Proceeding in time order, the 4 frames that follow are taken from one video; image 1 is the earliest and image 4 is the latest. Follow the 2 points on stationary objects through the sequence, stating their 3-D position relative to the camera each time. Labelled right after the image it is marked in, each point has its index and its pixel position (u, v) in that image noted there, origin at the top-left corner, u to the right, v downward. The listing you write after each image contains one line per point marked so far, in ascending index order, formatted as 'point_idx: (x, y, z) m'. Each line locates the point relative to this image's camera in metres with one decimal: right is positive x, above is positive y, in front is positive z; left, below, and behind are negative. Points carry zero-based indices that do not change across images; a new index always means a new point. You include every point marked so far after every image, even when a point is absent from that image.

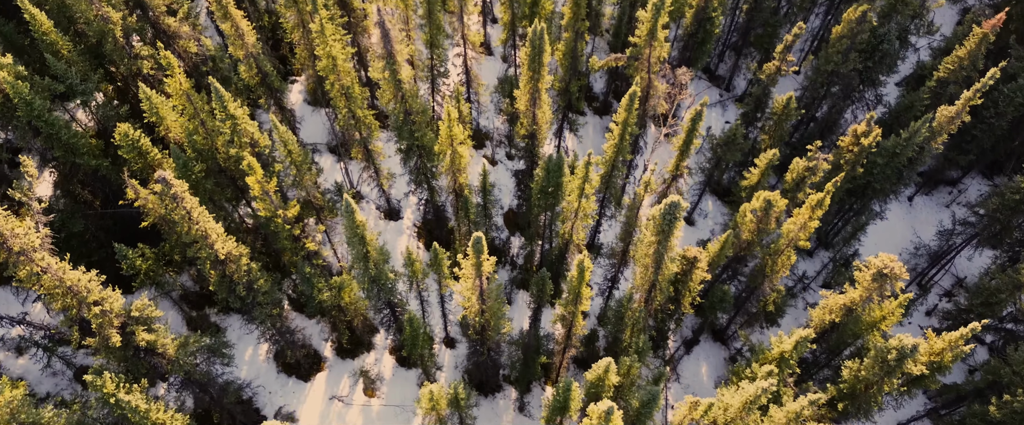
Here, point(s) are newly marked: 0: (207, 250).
0: (-9.8, -1.2, +19.8) m
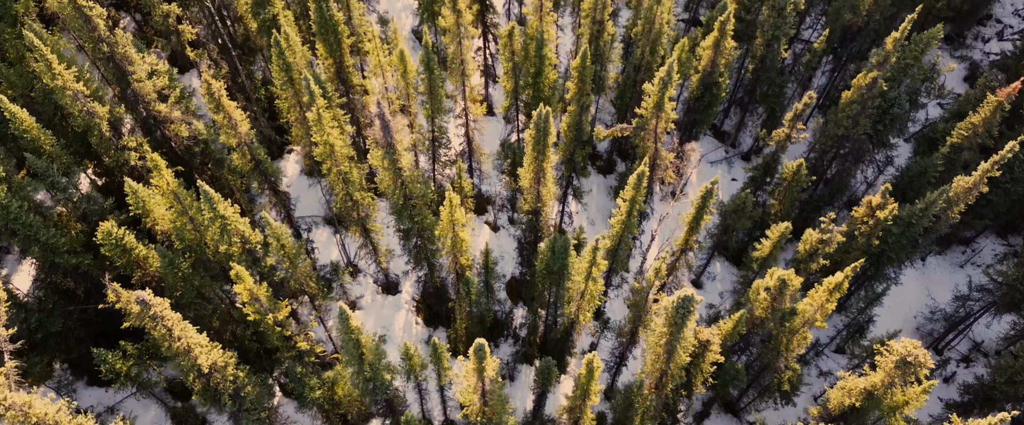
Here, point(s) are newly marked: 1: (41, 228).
0: (-9.6, -4.5, +18.5) m
1: (-15.0, -0.5, +19.7) m
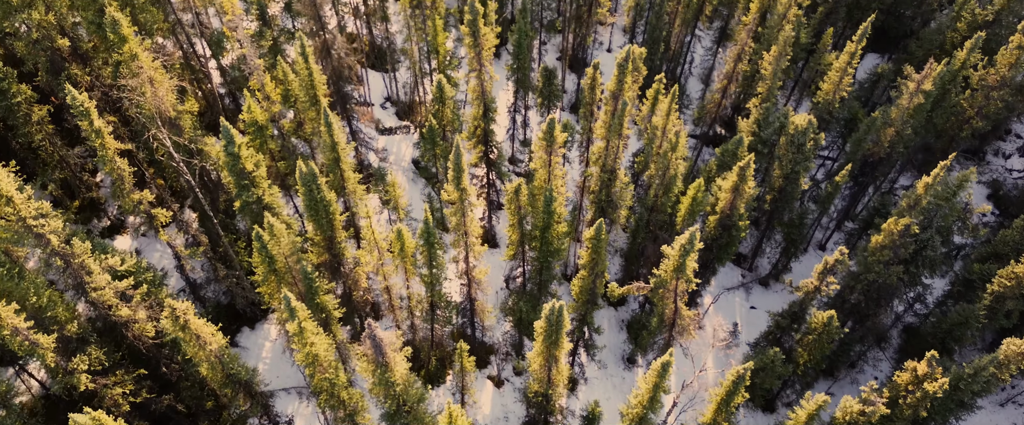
0: (-9.3, -11.2, +14.9) m
1: (-14.7, -7.3, +16.5) m
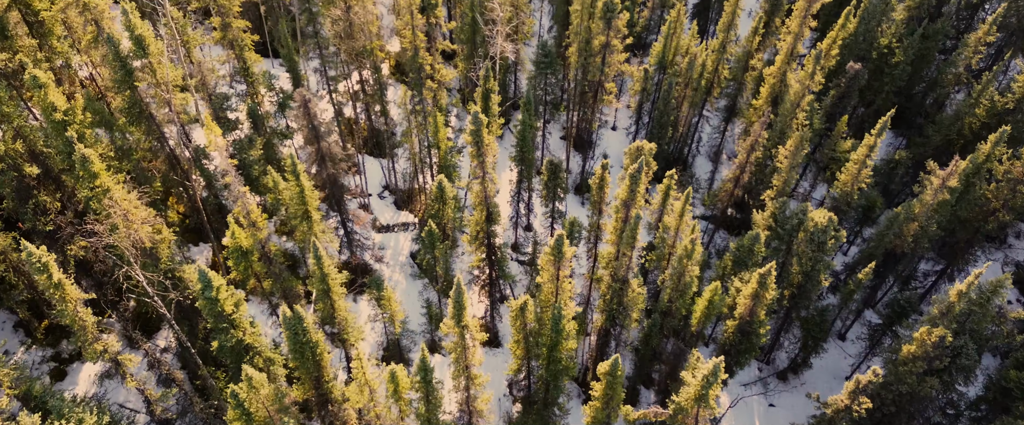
0: (-9.1, -15.4, +11.9) m
1: (-14.5, -11.7, +13.8) m
